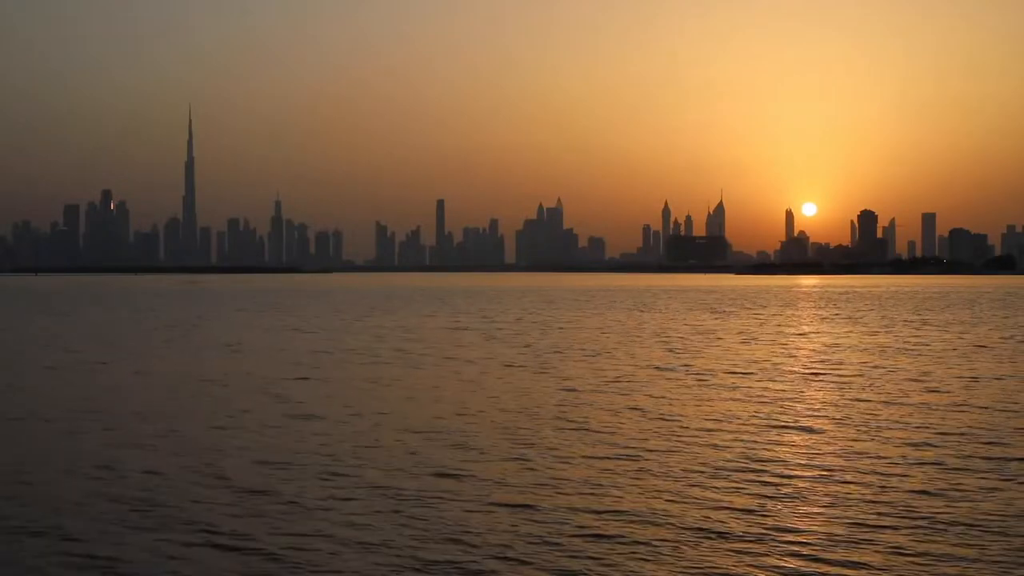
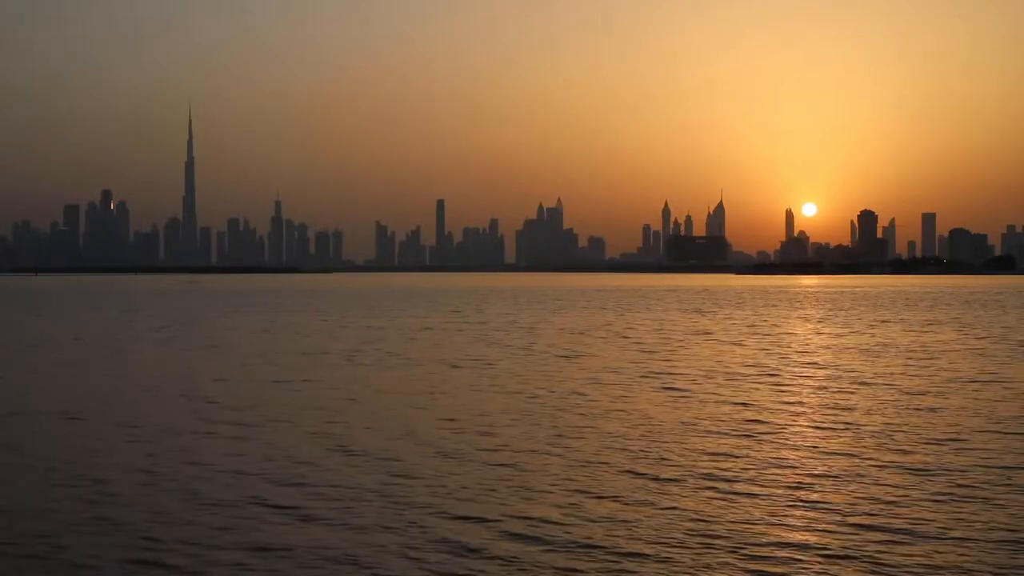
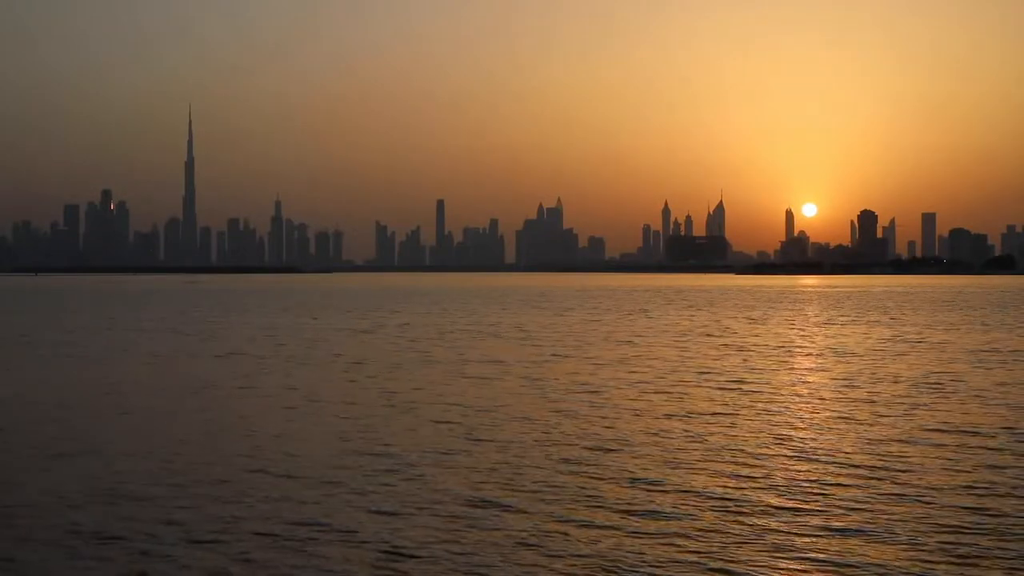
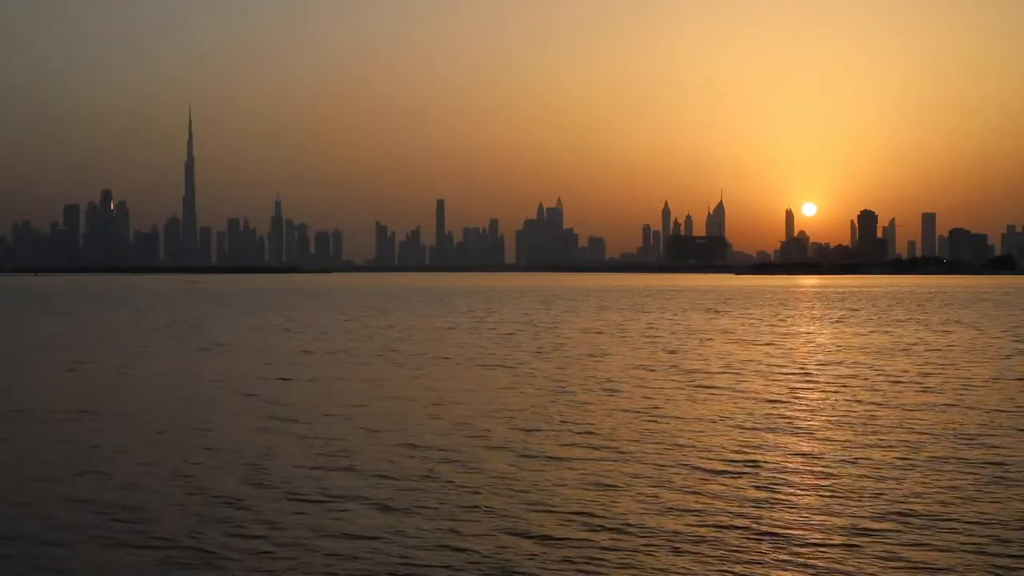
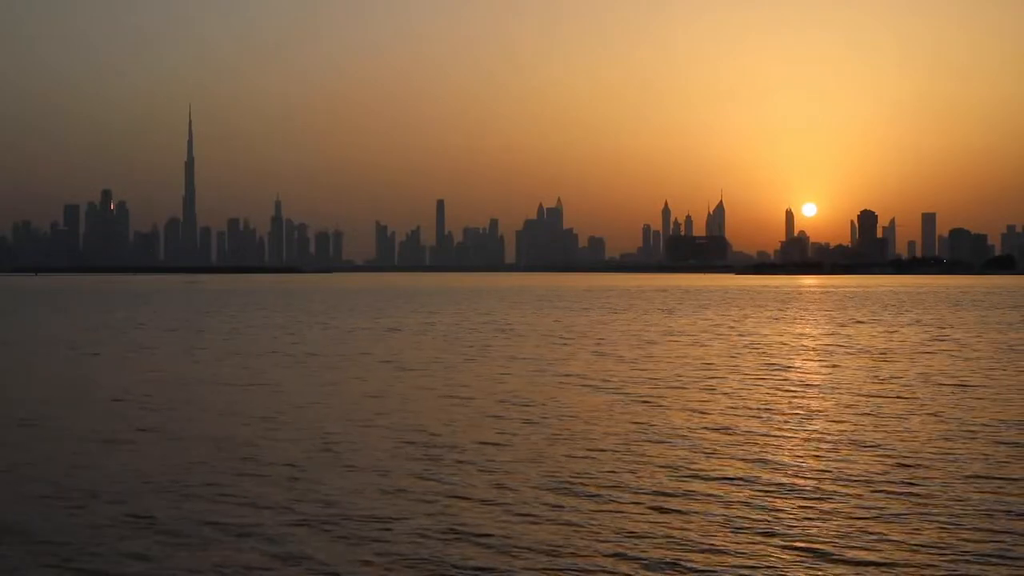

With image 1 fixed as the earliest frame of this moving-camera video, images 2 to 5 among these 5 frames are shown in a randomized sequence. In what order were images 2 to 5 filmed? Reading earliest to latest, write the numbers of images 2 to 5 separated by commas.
4, 2, 5, 3
